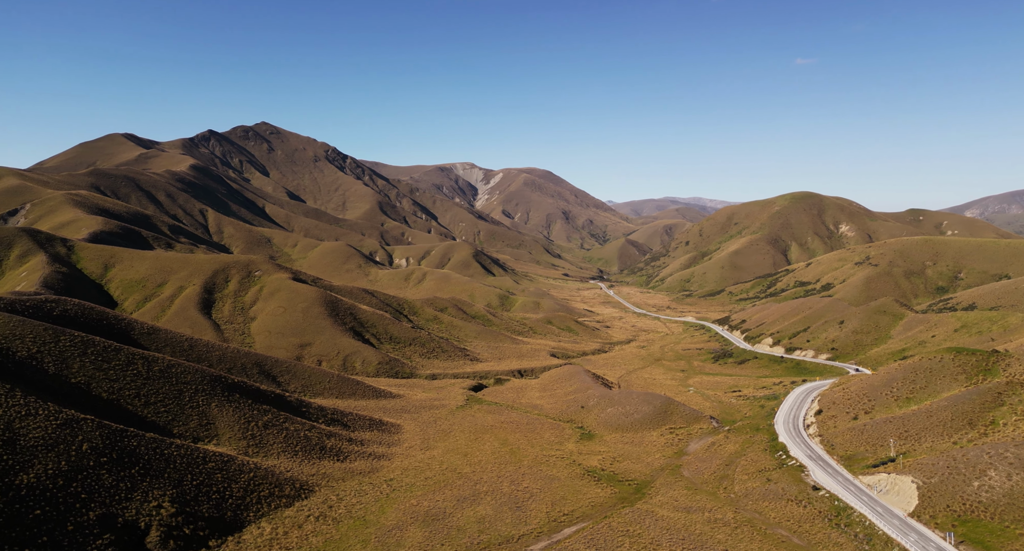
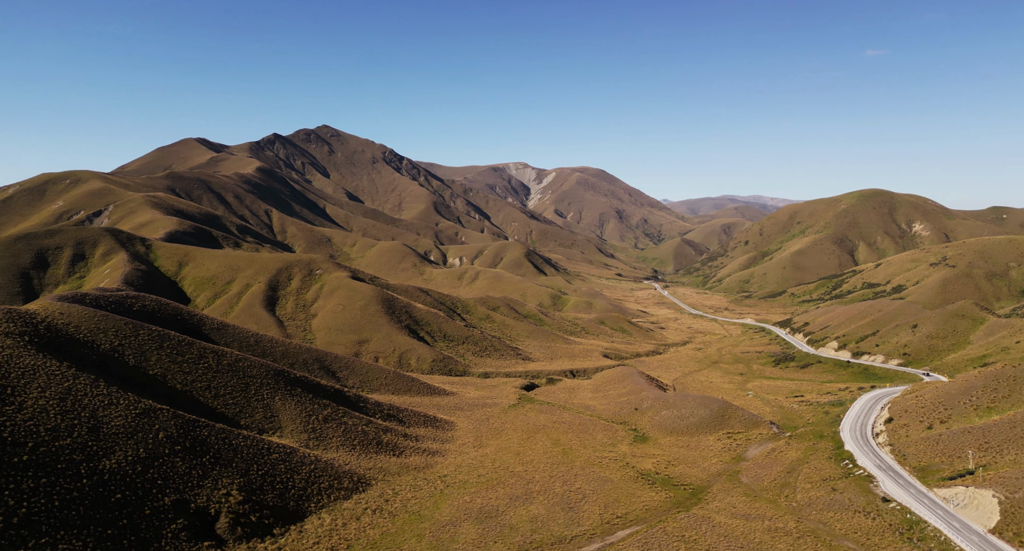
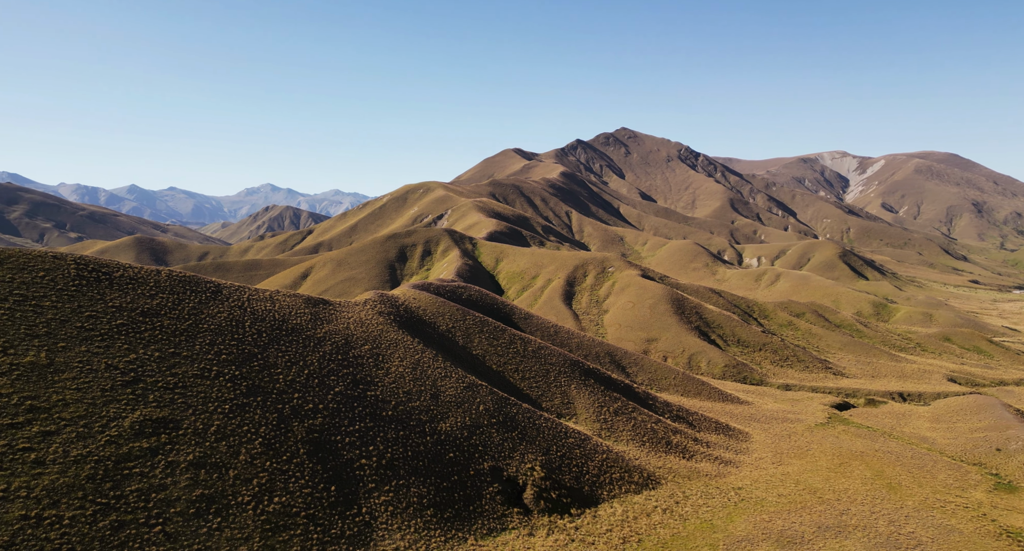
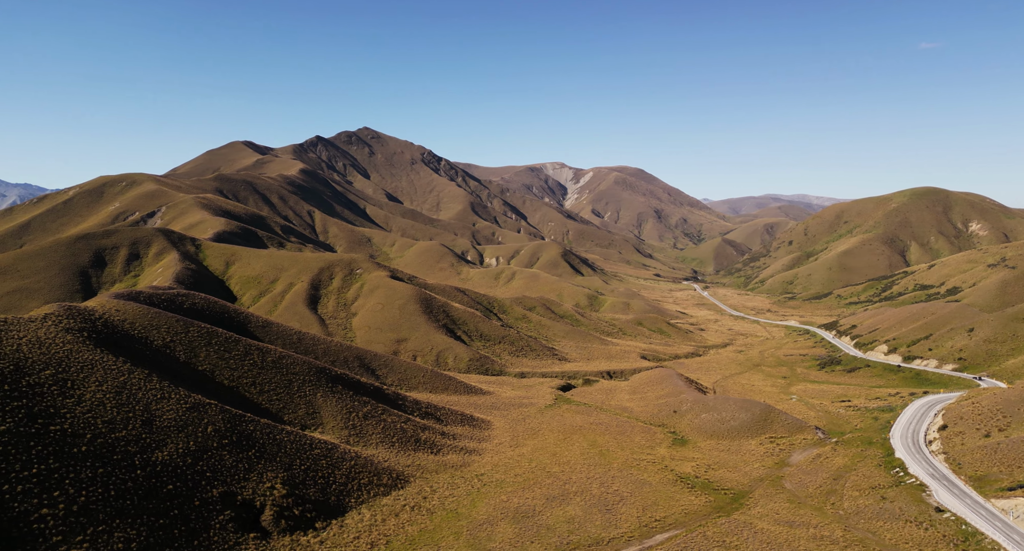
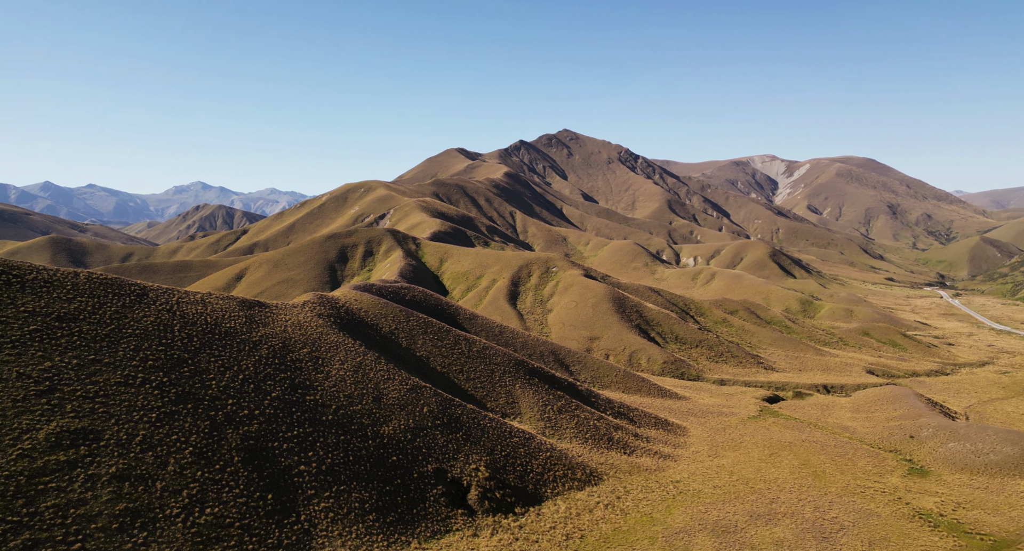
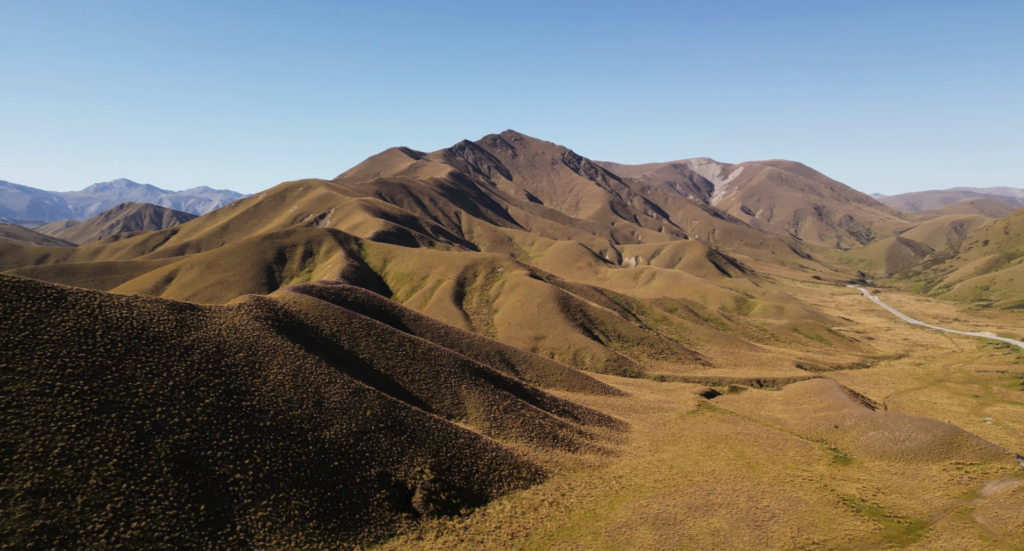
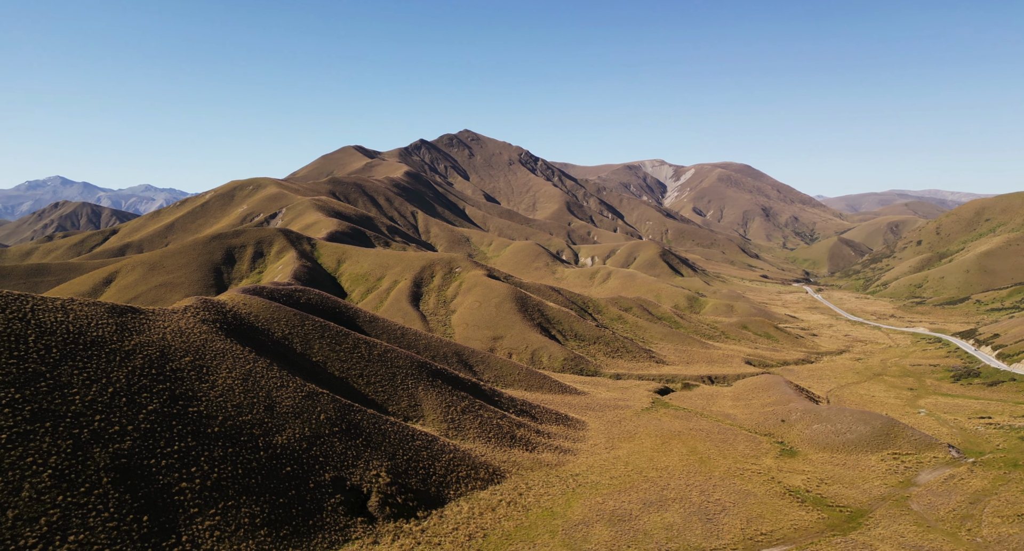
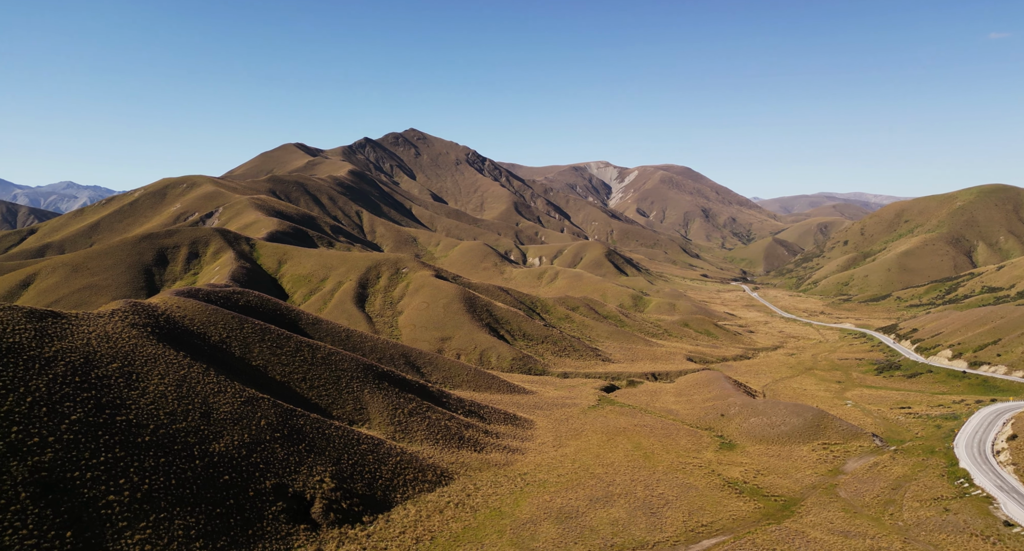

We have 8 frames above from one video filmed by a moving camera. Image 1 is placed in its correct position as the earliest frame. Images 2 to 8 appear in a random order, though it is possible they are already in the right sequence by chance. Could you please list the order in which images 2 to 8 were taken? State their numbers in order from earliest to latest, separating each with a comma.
2, 4, 8, 7, 6, 5, 3
